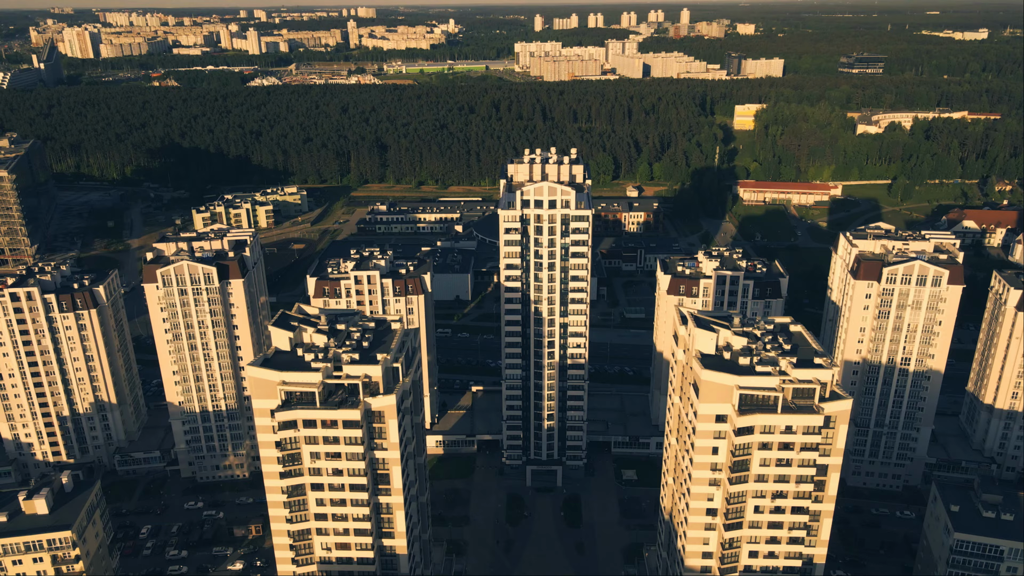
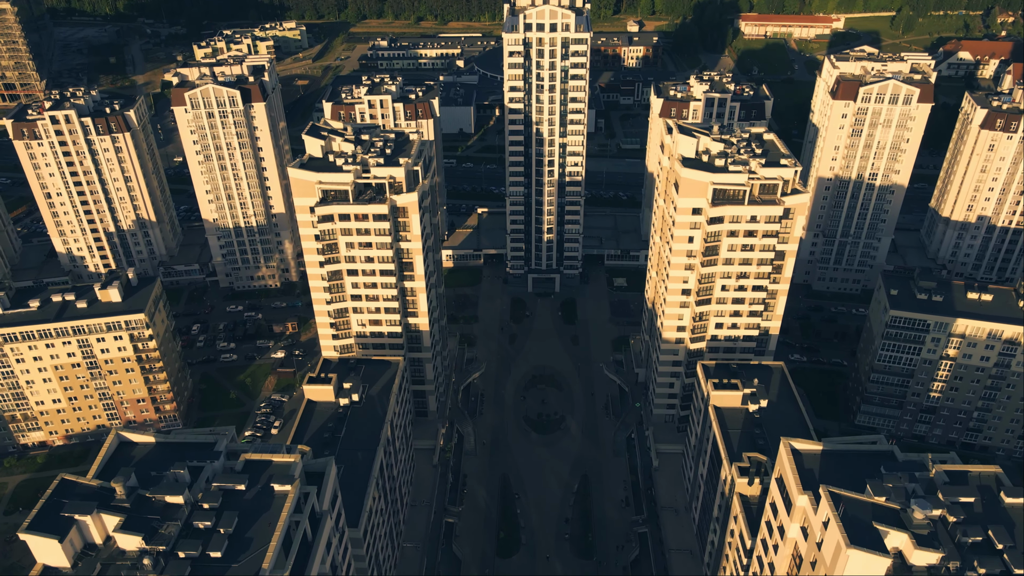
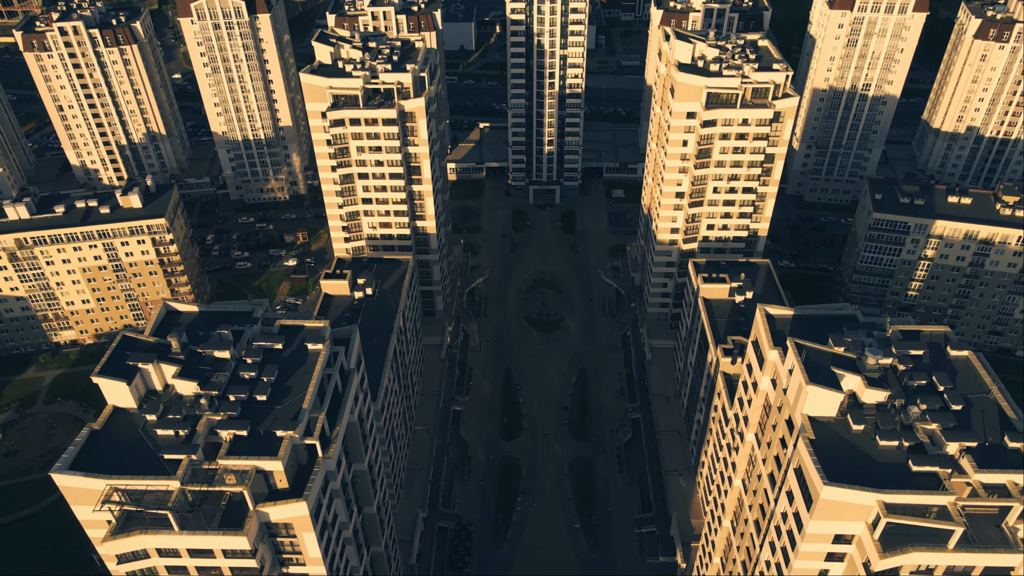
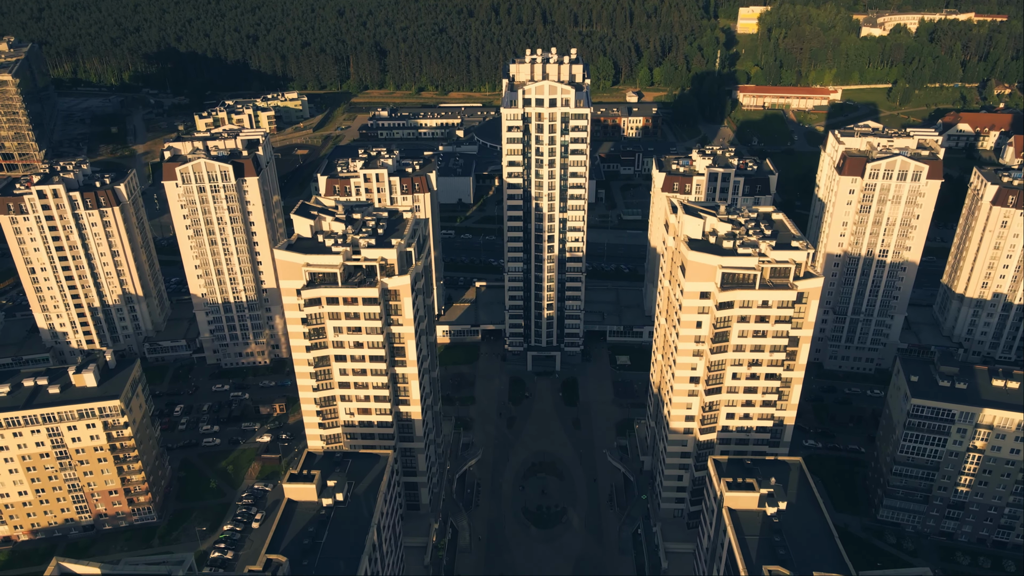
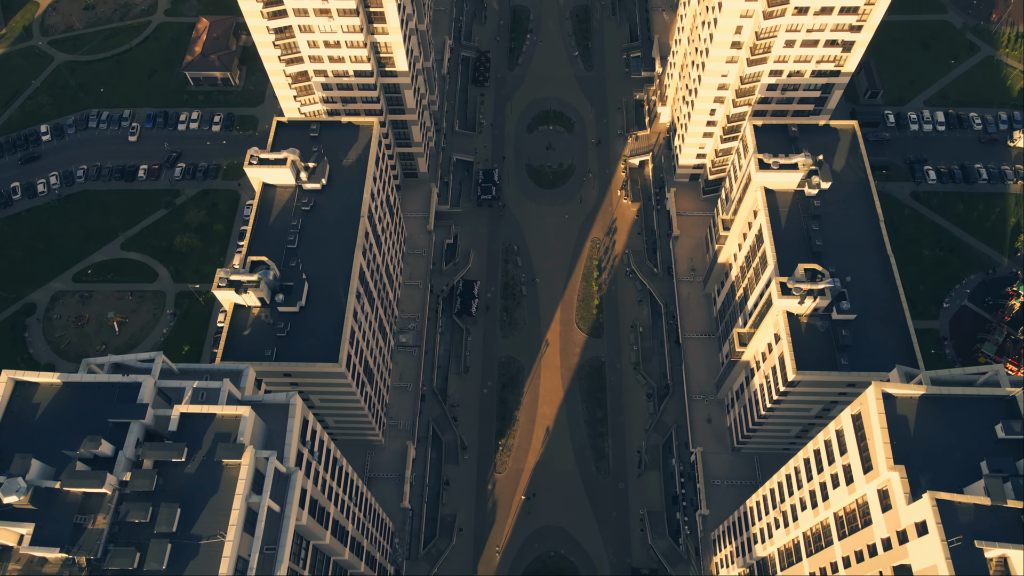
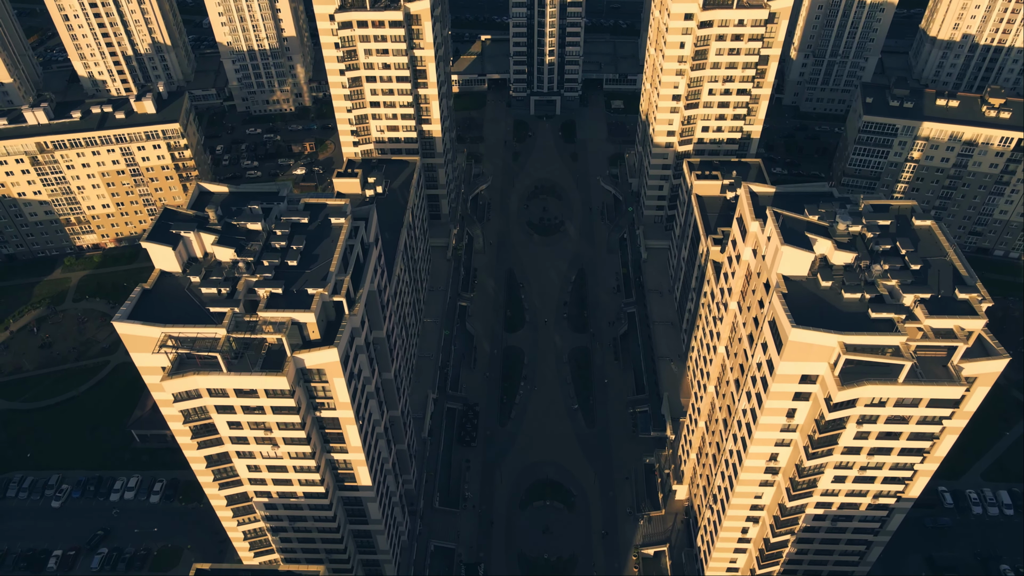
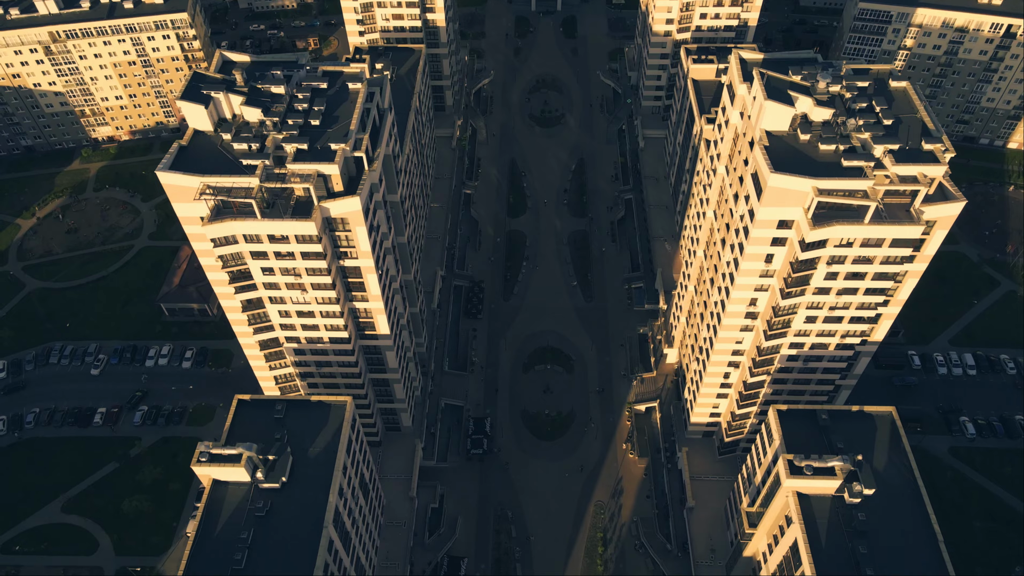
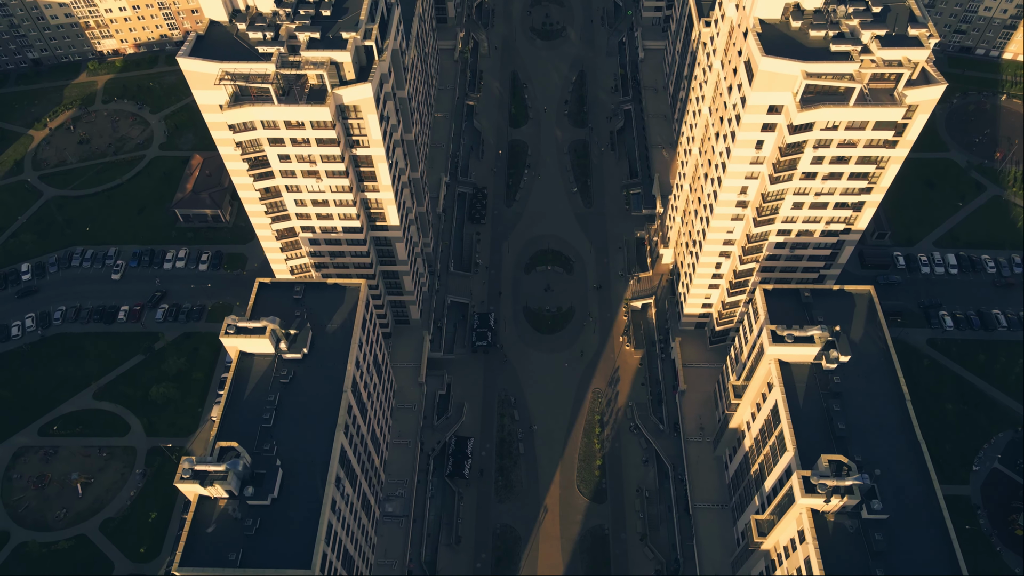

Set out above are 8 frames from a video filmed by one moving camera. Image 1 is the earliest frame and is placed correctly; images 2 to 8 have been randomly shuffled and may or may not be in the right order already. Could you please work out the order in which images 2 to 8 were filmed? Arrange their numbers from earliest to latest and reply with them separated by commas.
4, 2, 3, 6, 7, 8, 5
